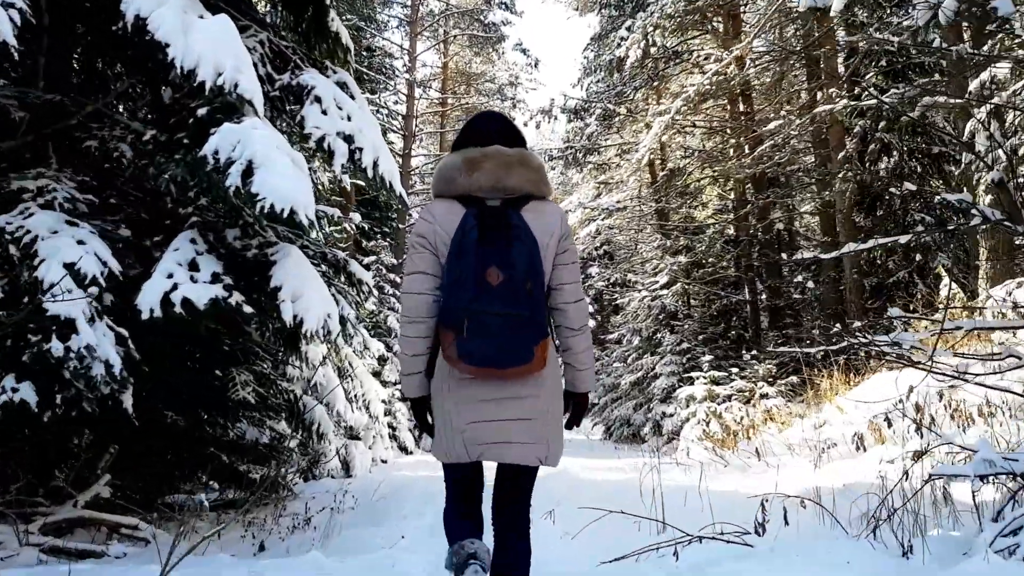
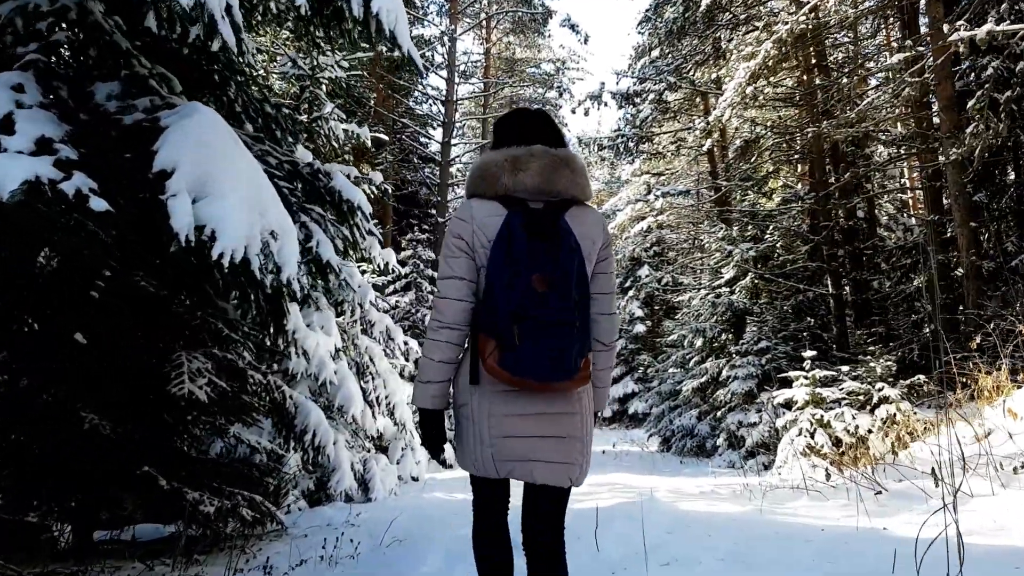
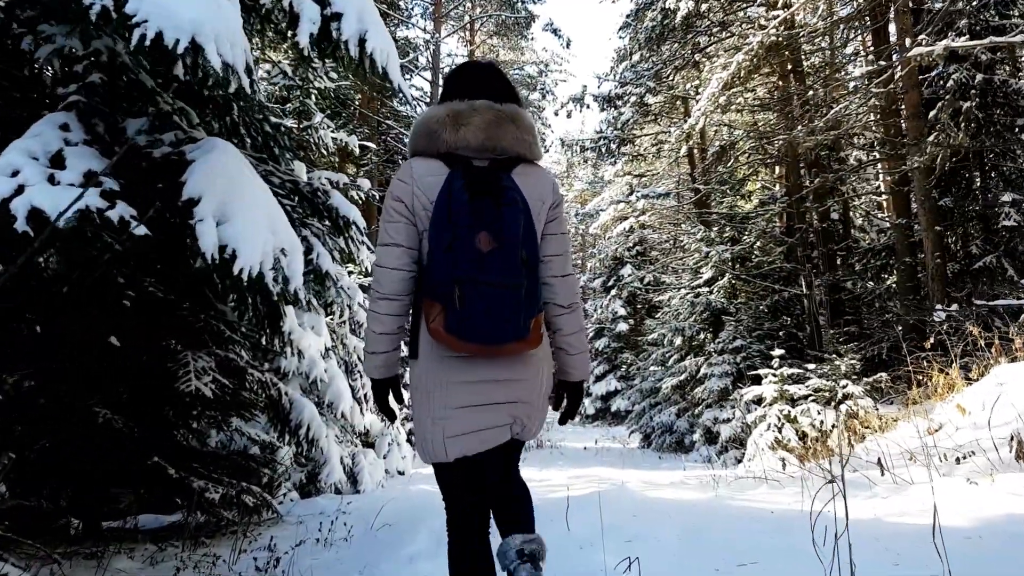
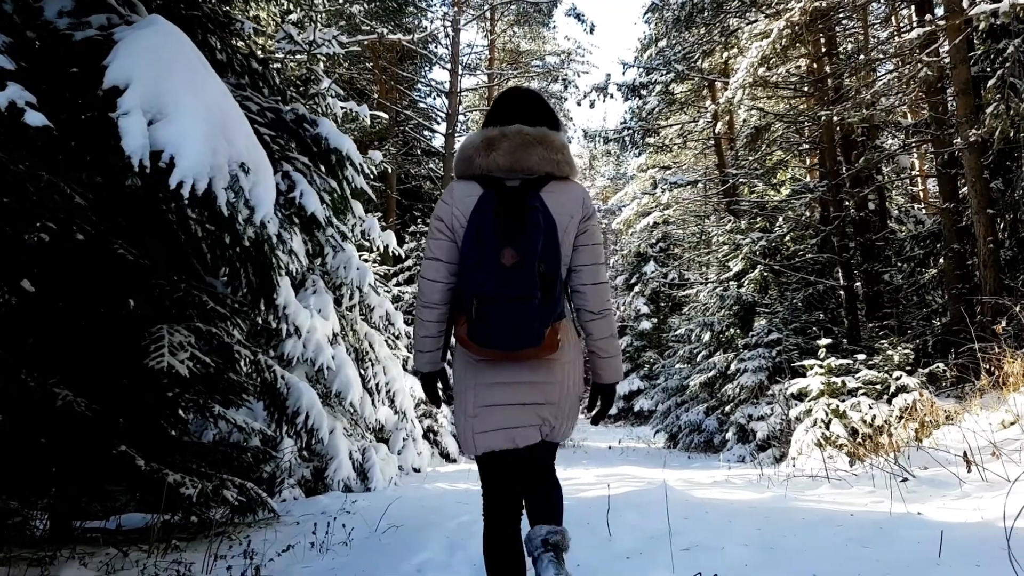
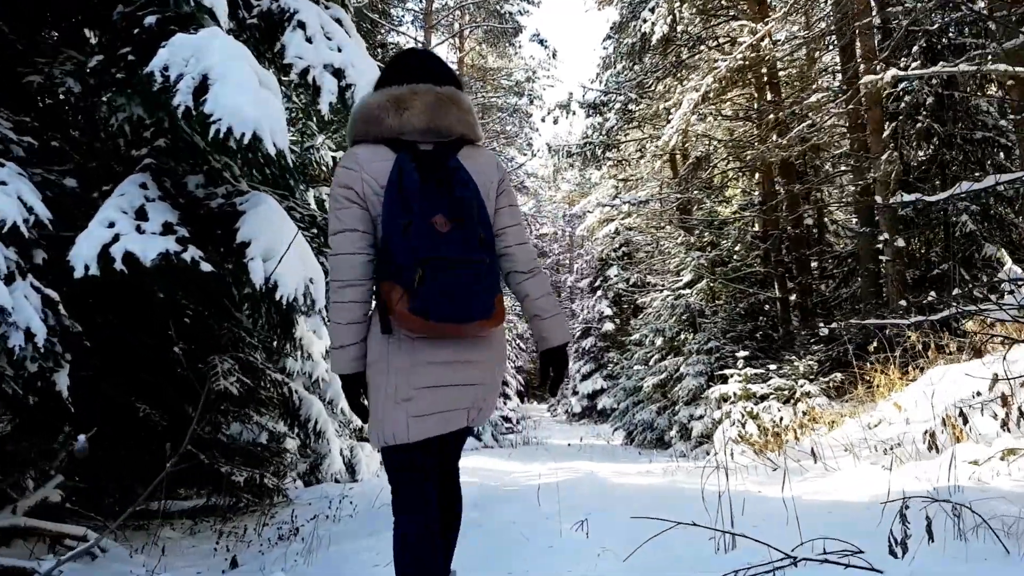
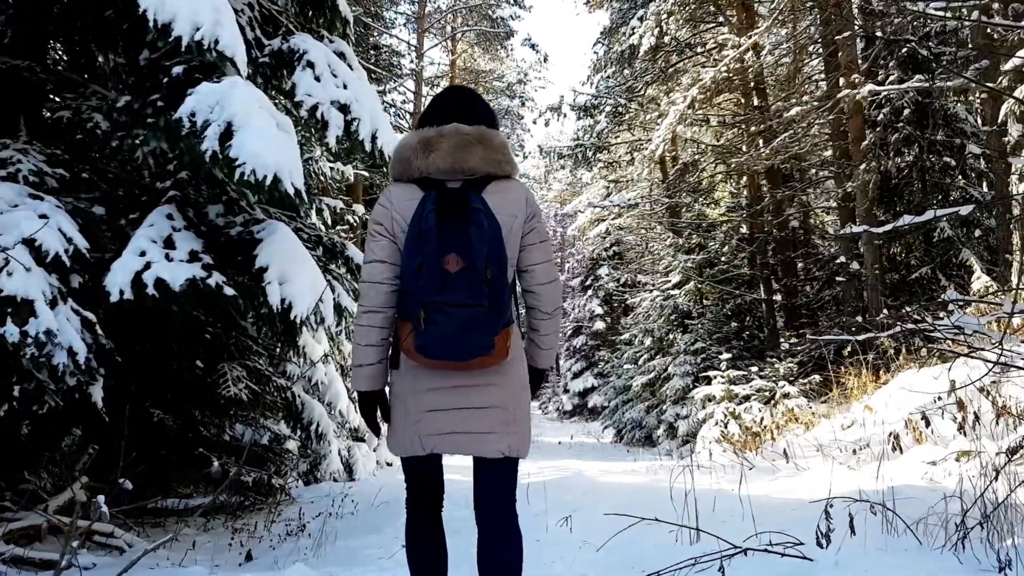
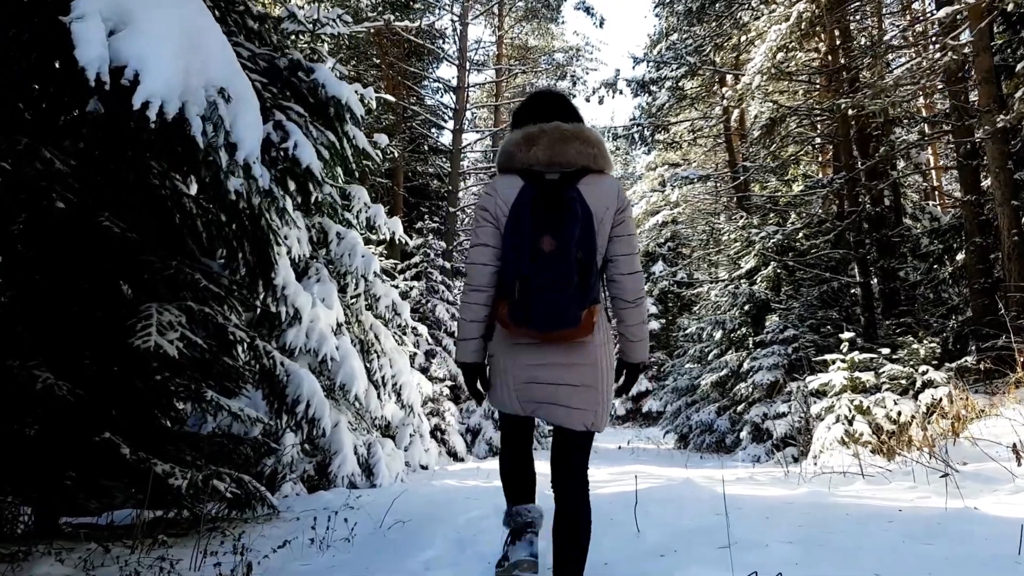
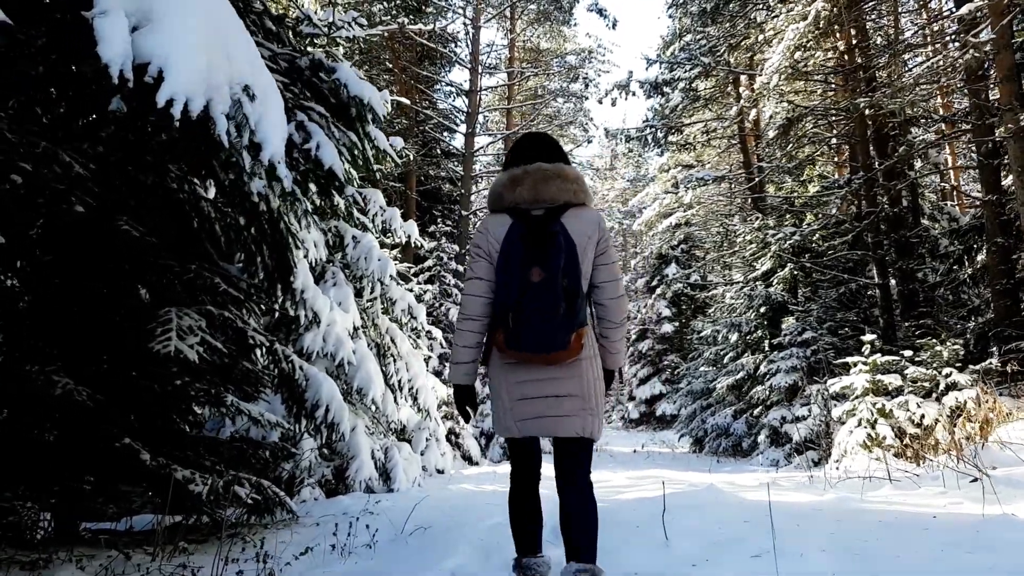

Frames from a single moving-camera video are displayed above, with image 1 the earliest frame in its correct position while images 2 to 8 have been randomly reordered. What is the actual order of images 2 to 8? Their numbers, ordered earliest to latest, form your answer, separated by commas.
6, 5, 3, 2, 4, 7, 8
